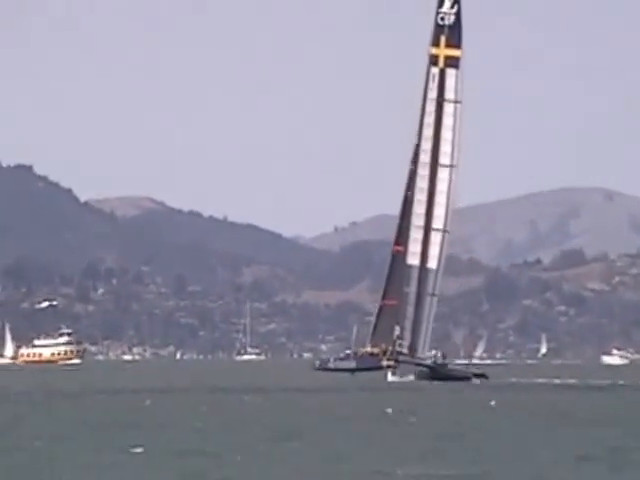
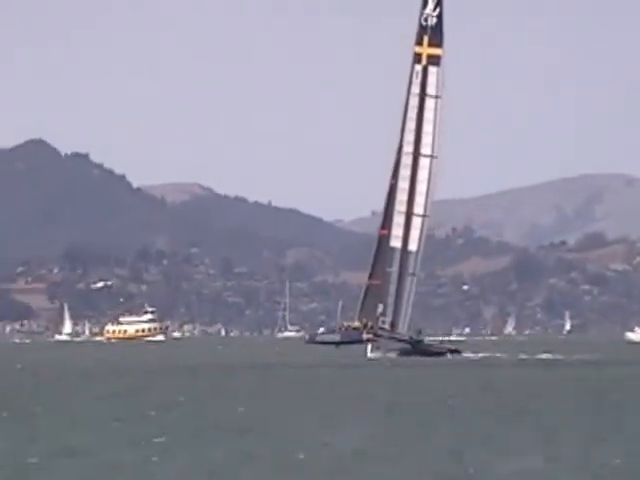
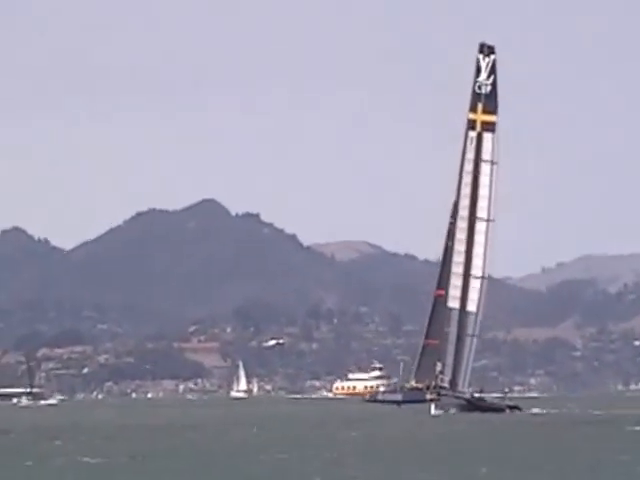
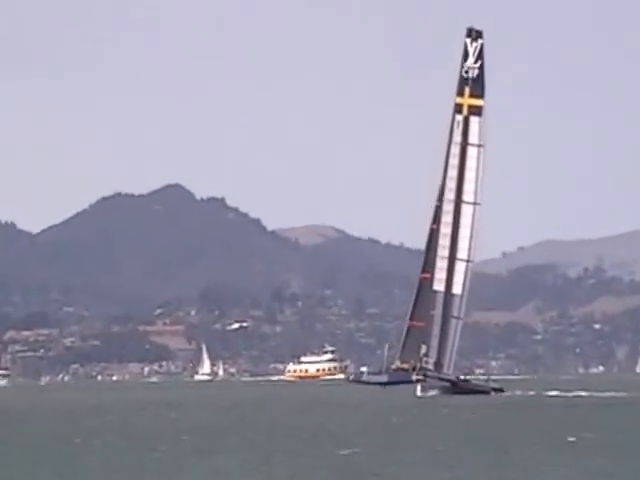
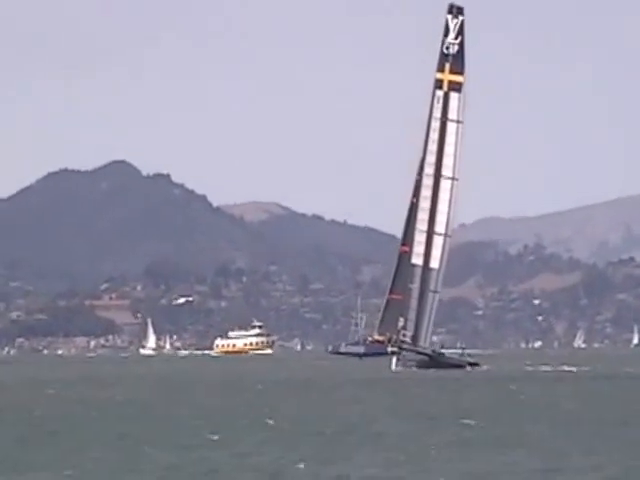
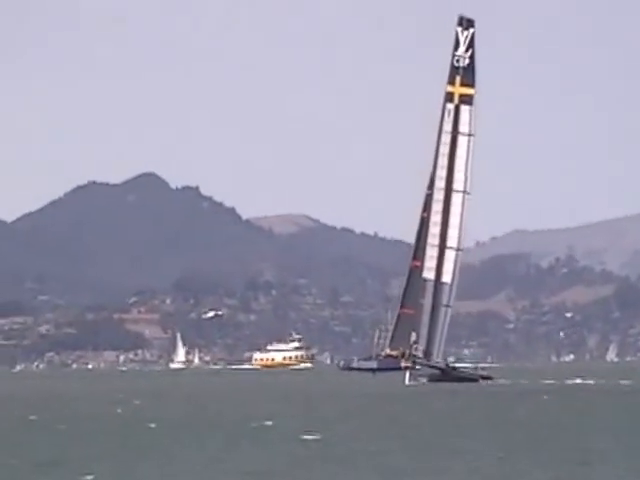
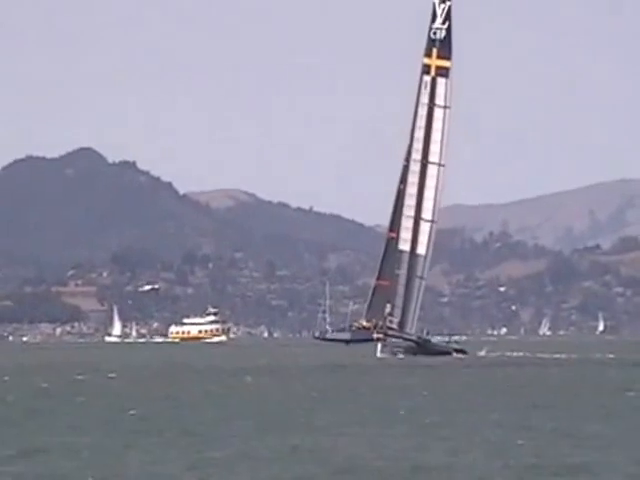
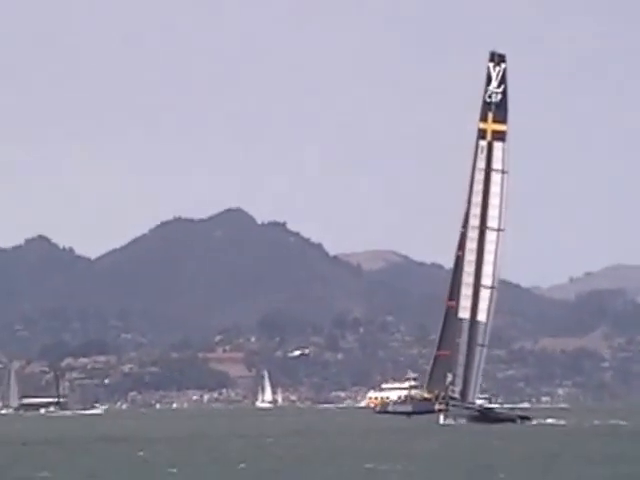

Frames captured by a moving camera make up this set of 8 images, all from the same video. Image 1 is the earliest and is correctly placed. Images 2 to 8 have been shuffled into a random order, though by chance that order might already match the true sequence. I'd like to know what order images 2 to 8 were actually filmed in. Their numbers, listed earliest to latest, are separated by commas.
2, 7, 5, 6, 4, 3, 8
